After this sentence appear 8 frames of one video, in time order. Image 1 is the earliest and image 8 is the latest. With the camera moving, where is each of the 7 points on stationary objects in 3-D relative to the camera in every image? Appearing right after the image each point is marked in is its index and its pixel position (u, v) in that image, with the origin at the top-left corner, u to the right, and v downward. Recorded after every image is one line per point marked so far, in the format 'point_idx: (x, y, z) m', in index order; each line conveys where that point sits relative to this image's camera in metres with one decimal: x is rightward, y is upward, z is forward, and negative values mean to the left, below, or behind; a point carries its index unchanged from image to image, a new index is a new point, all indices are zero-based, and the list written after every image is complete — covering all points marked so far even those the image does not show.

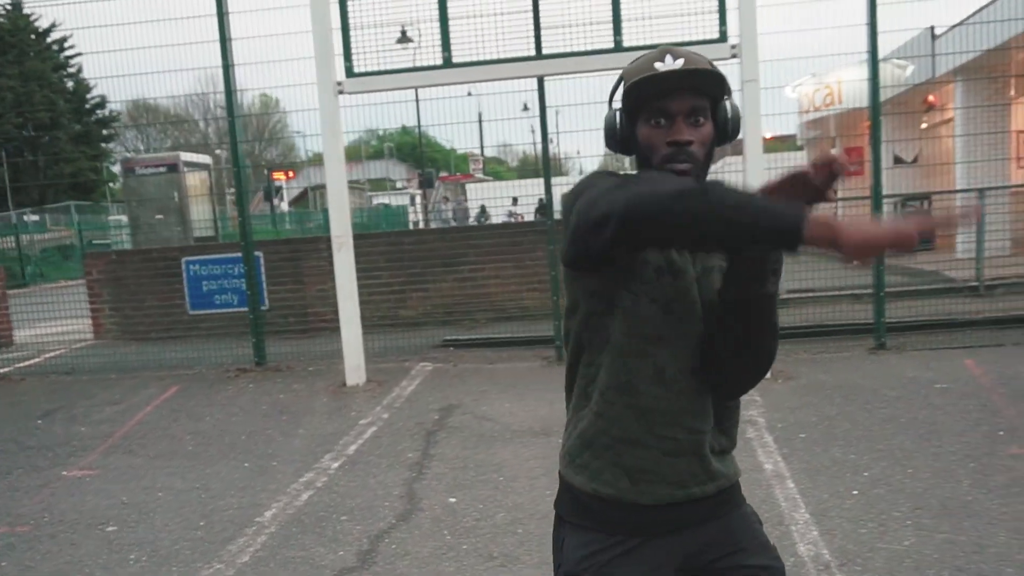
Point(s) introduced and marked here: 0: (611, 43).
0: (+0.5, +1.6, +5.3) m
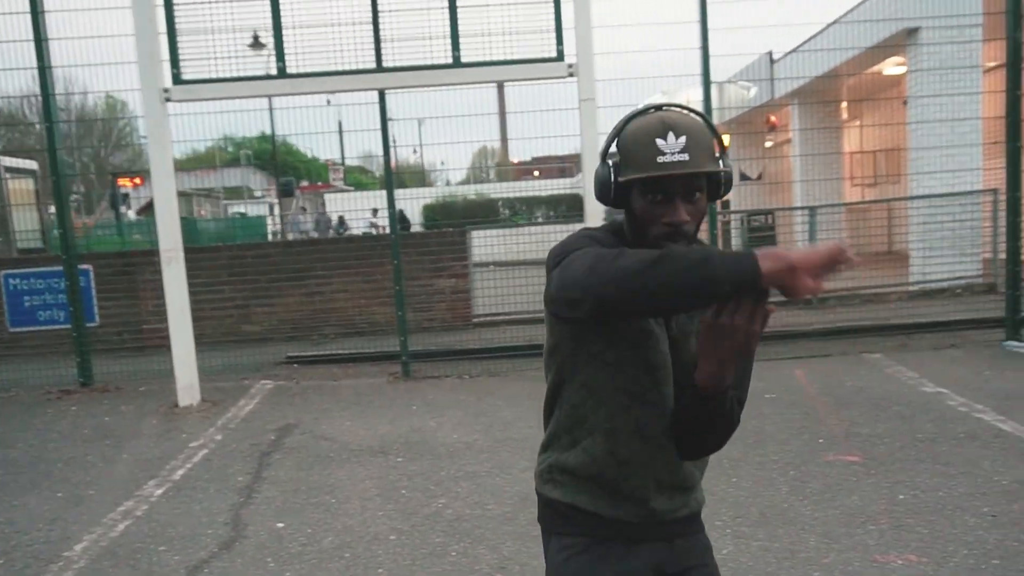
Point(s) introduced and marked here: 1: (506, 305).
0: (-0.5, +1.5, +5.3) m
1: (-0.1, 0.0, +7.5) m
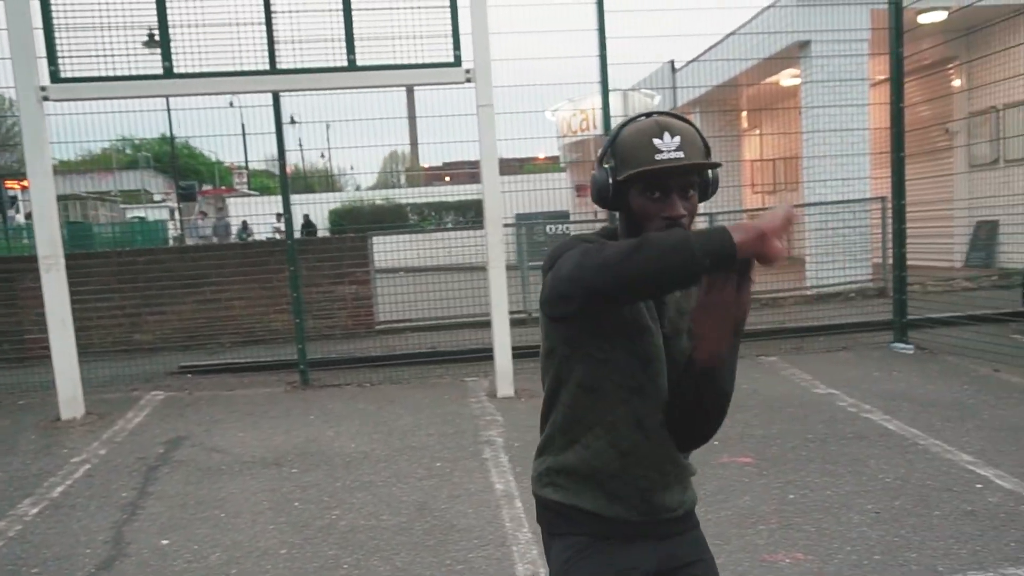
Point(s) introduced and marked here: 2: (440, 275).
0: (-1.1, +1.5, +5.2) m
1: (-0.9, -0.1, +7.5) m
2: (-0.7, +0.2, +8.1) m
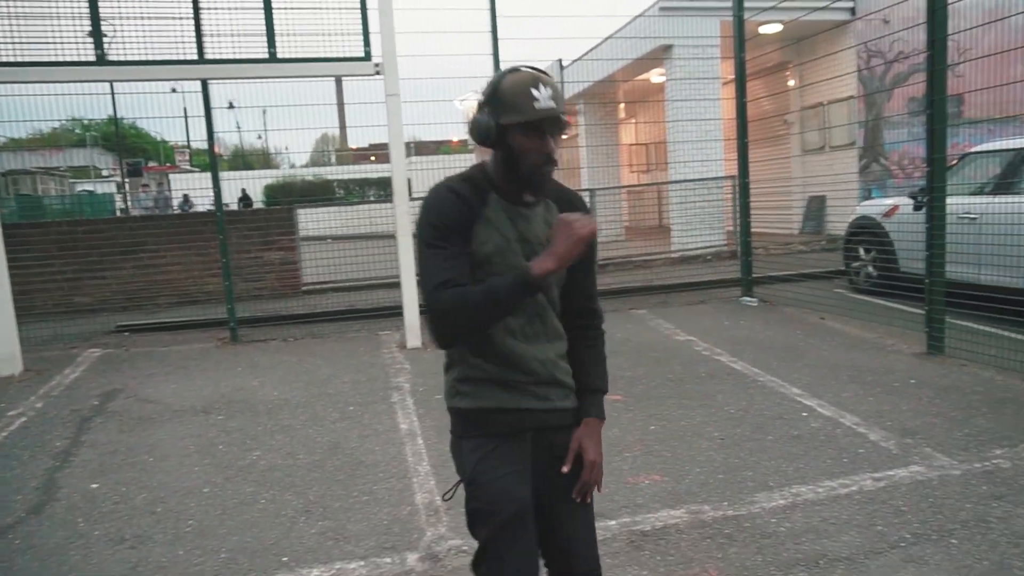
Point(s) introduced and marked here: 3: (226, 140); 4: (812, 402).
0: (-1.8, +1.7, +5.6) m
1: (-1.8, +0.1, +7.9) m
2: (-1.7, +0.5, +8.5) m
3: (-2.7, +1.4, +7.5) m
4: (+2.1, -0.8, +5.4) m
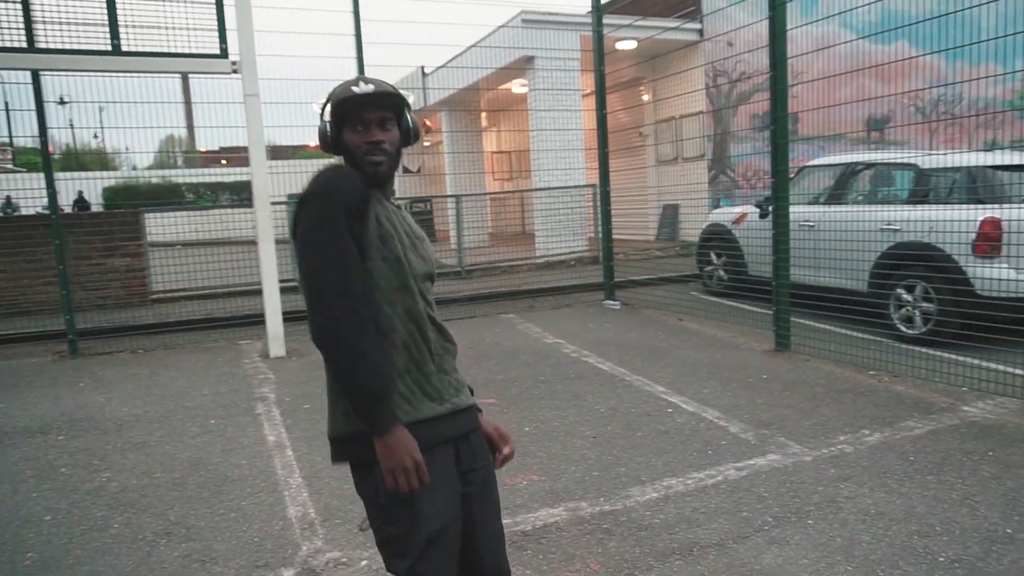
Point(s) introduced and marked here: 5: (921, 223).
0: (-2.7, +1.6, +5.2) m
1: (-3.1, 0.0, +7.4) m
2: (-3.1, +0.4, +8.1) m
3: (-3.9, +1.3, +6.8) m
4: (+1.2, -0.8, +5.6) m
5: (+3.8, +0.6, +7.3) m
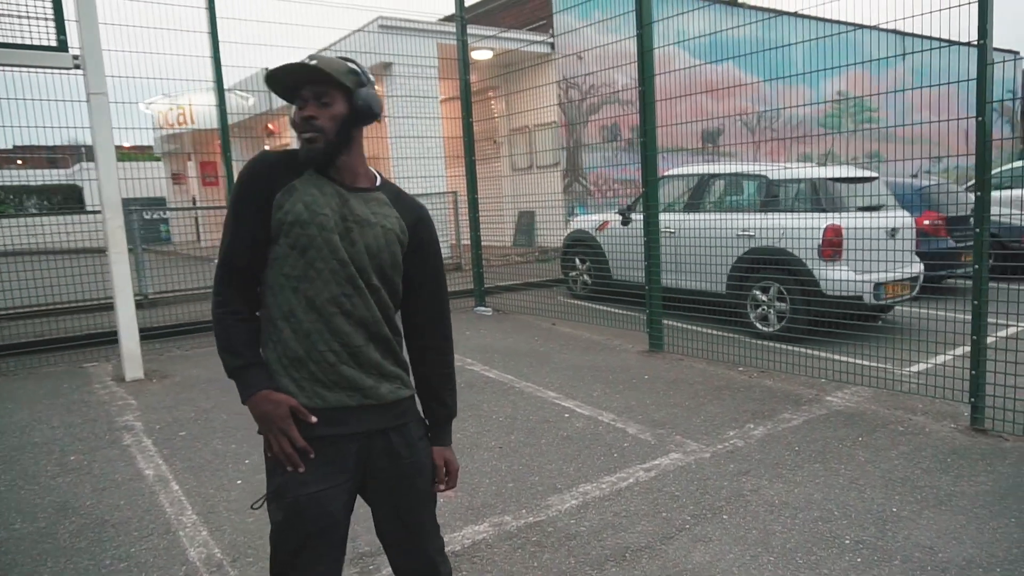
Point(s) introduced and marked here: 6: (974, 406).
0: (-3.3, +1.5, +4.5) m
1: (-4.1, -0.1, +6.6) m
2: (-4.3, +0.2, +7.2) m
3: (-4.9, +1.1, +5.8) m
4: (+0.4, -0.8, +5.6) m
5: (+2.6, +0.6, +7.9) m
6: (+3.0, -0.8, +5.2) m
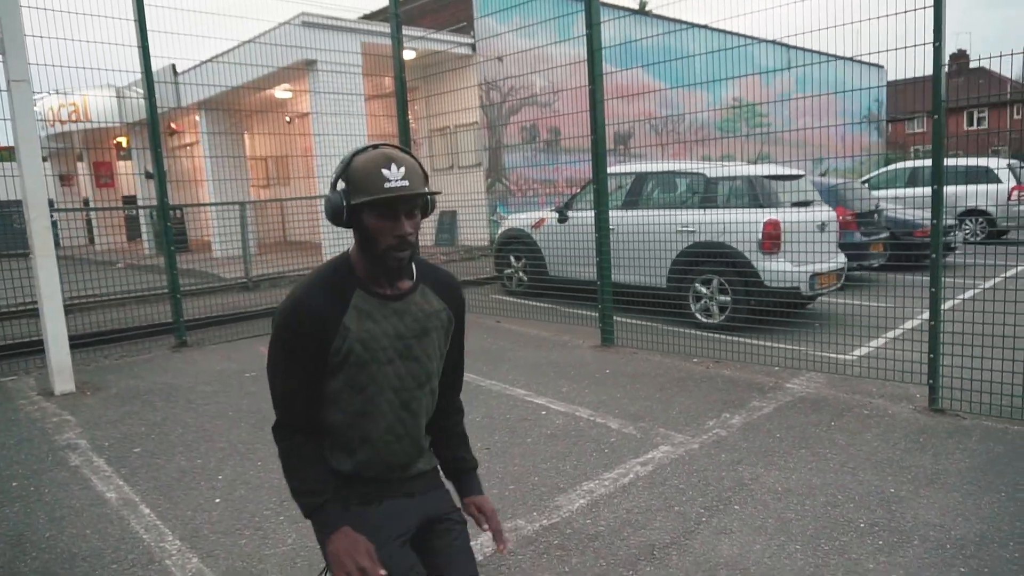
0: (-3.4, +1.5, +3.8) m
1: (-4.4, -0.2, +5.8) m
2: (-4.7, +0.2, +6.4) m
3: (-5.1, +1.1, +4.9) m
4: (+0.2, -0.8, +5.5) m
5: (+2.0, +0.7, +8.0) m
6: (+2.9, -0.7, +5.4) m
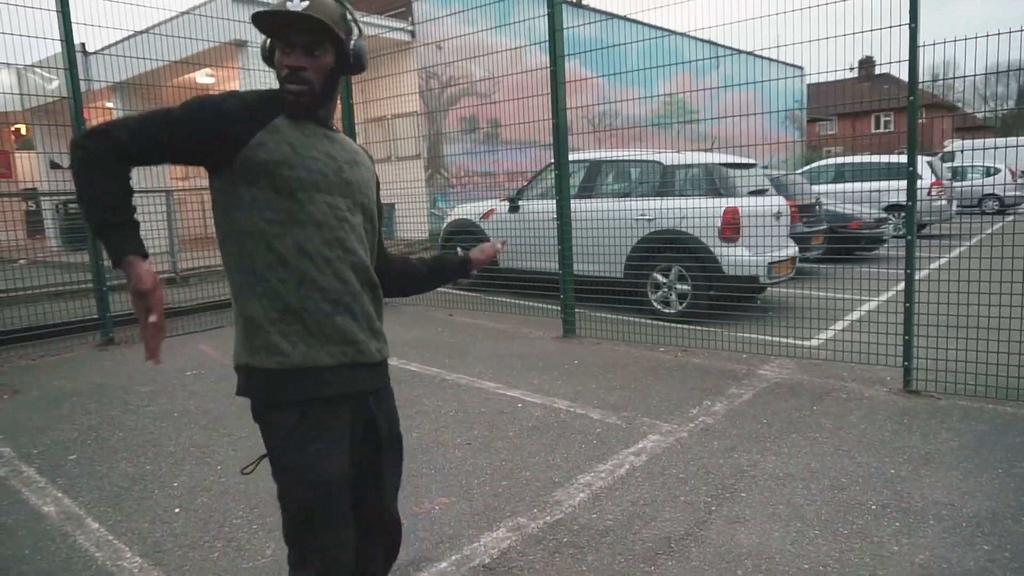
0: (-3.4, +1.5, +3.2) m
1: (-4.6, -0.2, +5.1) m
2: (-4.9, +0.2, +5.7) m
3: (-5.2, +1.1, +4.2) m
4: (0.0, -0.7, +5.2) m
5: (+1.6, +0.8, +7.9) m
6: (+2.7, -0.5, +5.3) m
